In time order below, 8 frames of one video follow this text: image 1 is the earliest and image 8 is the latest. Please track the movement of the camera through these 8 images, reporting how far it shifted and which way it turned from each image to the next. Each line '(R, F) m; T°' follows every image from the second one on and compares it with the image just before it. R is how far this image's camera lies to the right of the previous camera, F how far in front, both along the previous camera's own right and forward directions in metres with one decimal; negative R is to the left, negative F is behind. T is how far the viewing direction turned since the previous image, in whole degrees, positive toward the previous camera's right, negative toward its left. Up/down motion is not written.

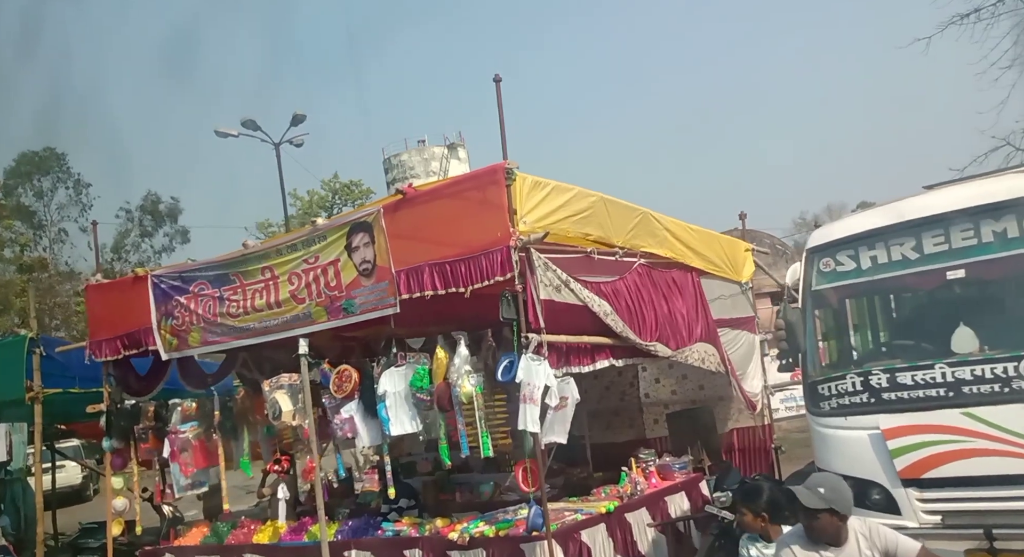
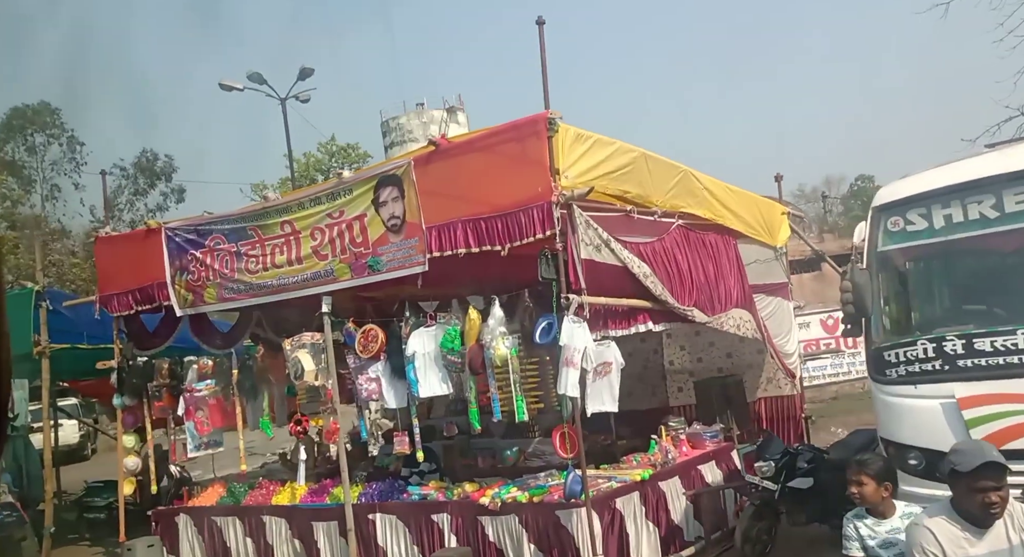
(-0.3, +0.3) m; 0°
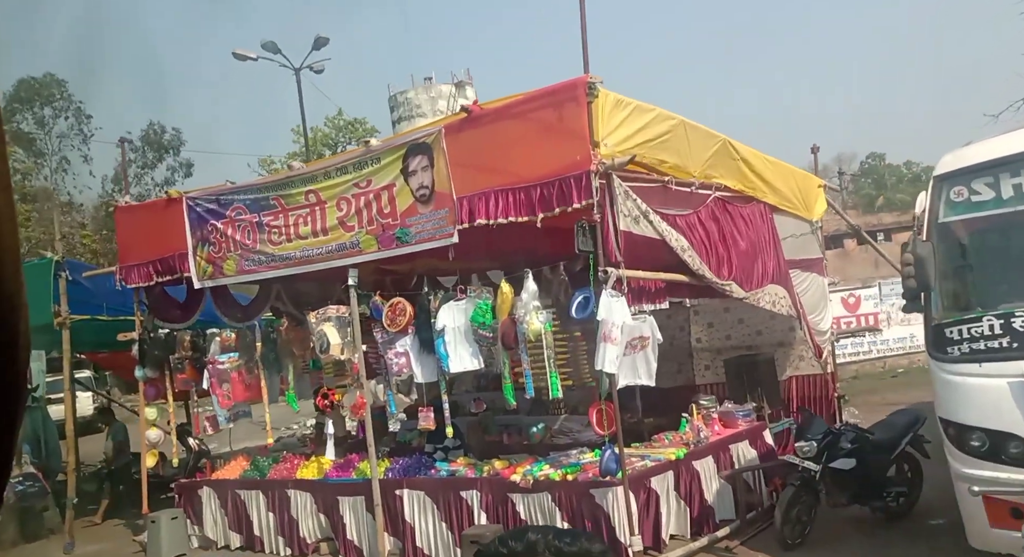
(-0.2, +0.2) m; 0°
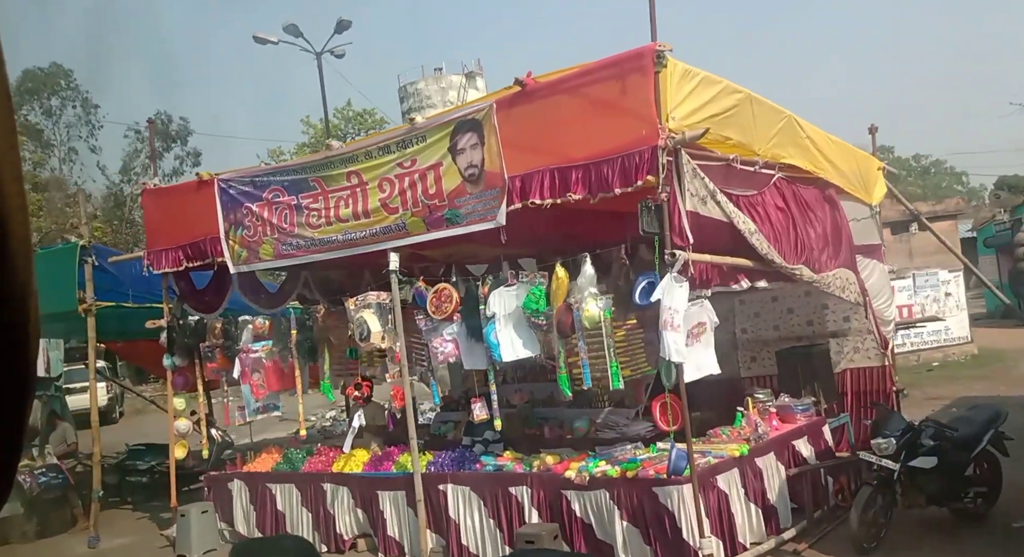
(-0.3, +0.4) m; 0°
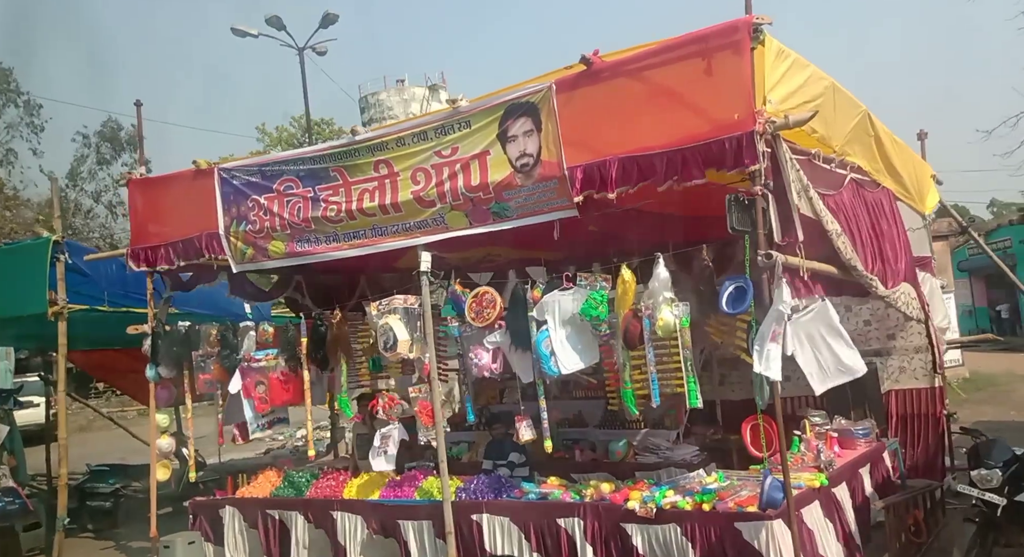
(-0.7, +0.8) m; +3°
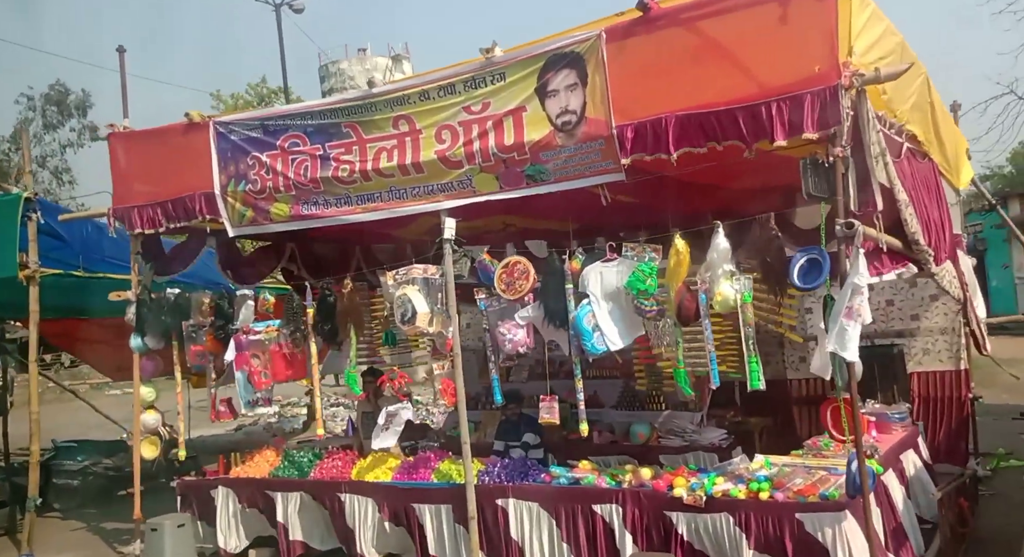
(-0.5, +0.5) m; +3°
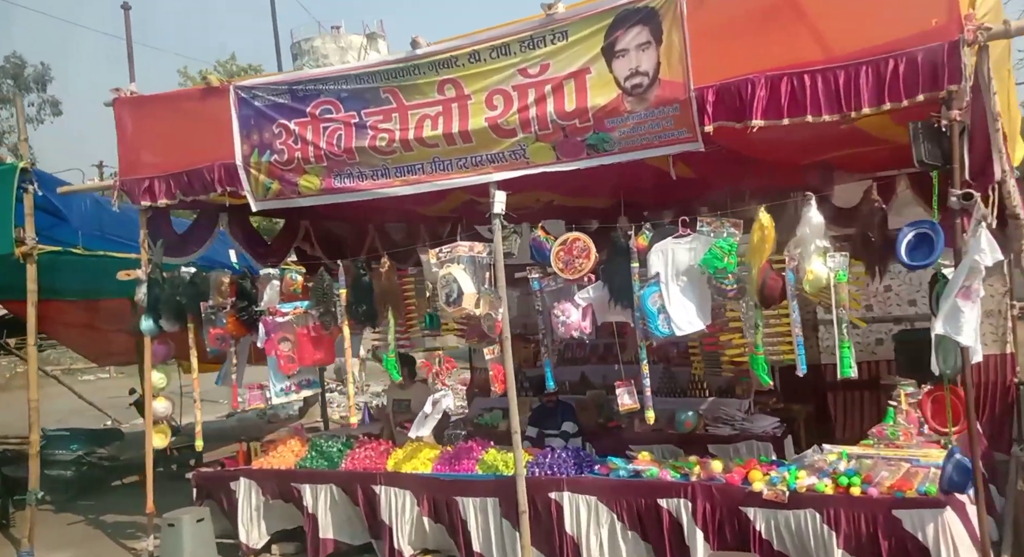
(-0.5, +0.4) m; +2°
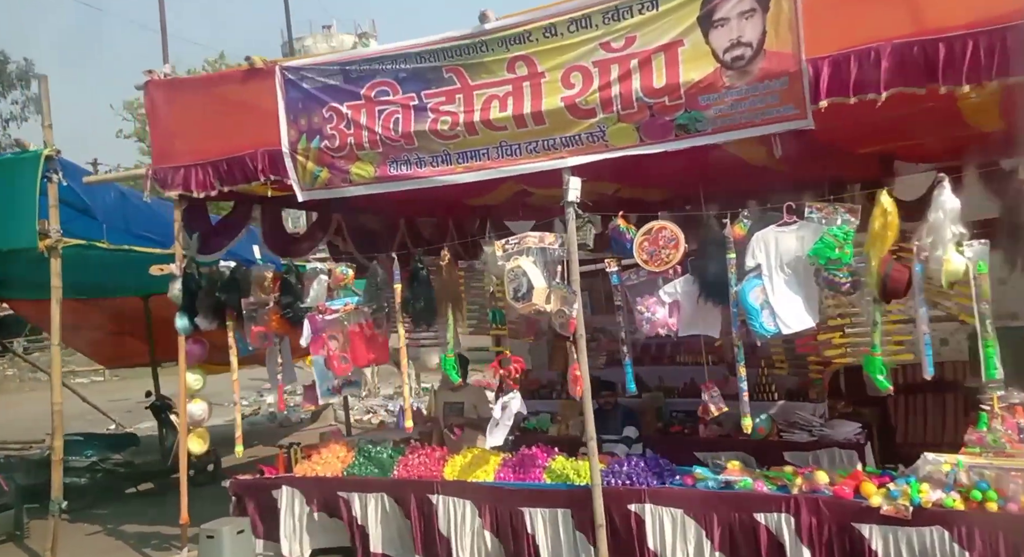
(-0.5, +0.5) m; 0°
